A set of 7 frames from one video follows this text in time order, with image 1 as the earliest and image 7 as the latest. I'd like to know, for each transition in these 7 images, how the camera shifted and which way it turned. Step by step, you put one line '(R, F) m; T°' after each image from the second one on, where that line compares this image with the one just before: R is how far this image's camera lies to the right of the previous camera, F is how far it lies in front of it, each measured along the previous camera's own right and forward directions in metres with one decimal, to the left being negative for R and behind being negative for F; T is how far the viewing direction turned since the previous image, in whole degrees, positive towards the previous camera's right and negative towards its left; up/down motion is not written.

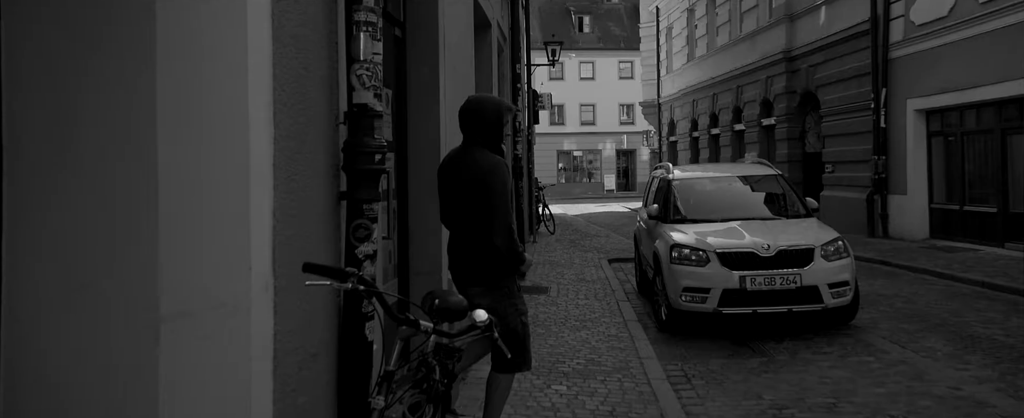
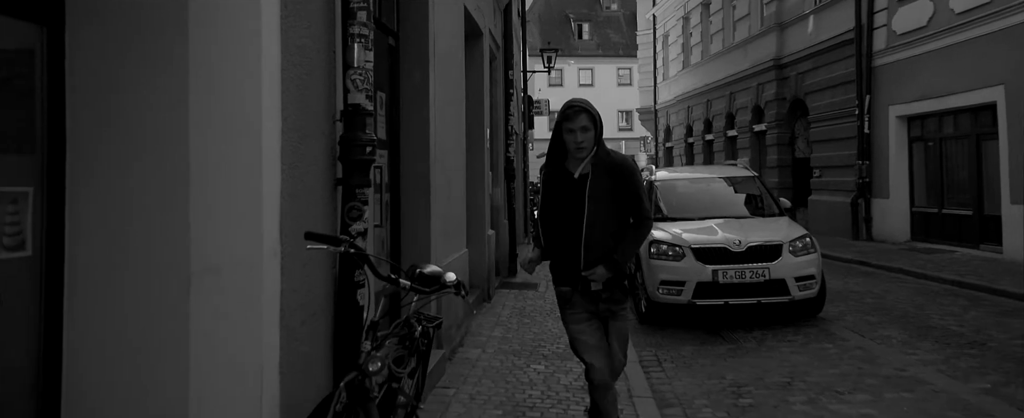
(+0.1, -0.5) m; 0°
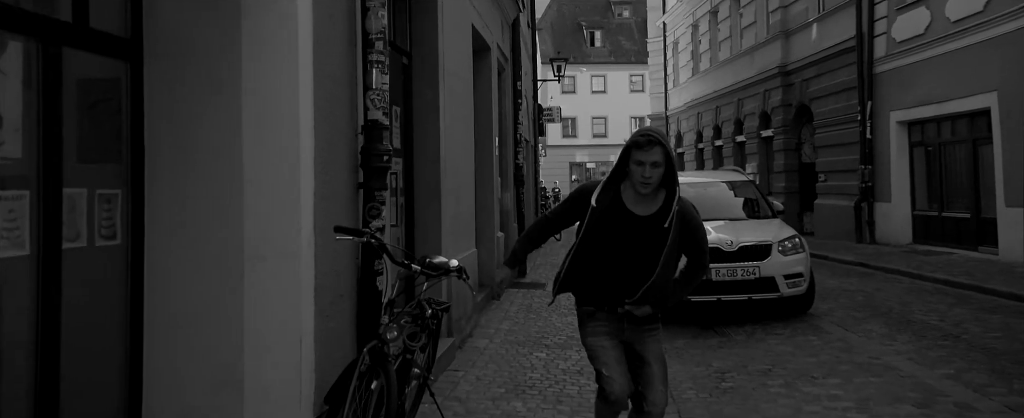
(+0.1, -0.6) m; -1°
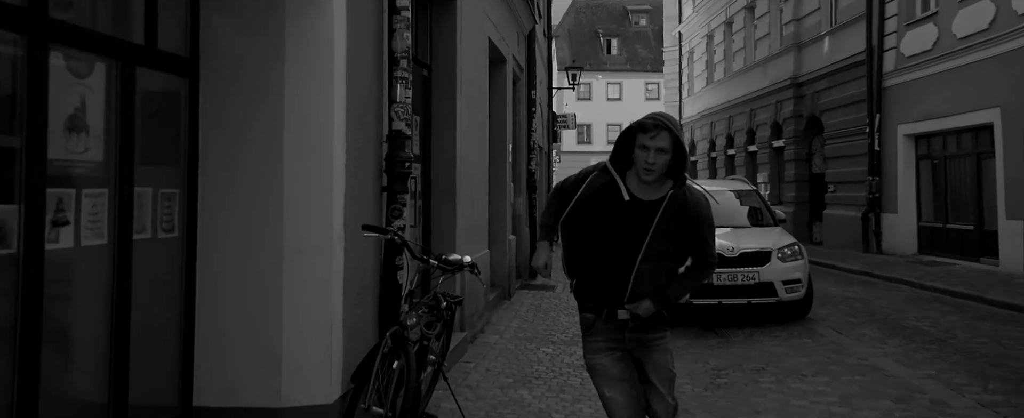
(0.0, -0.4) m; -1°
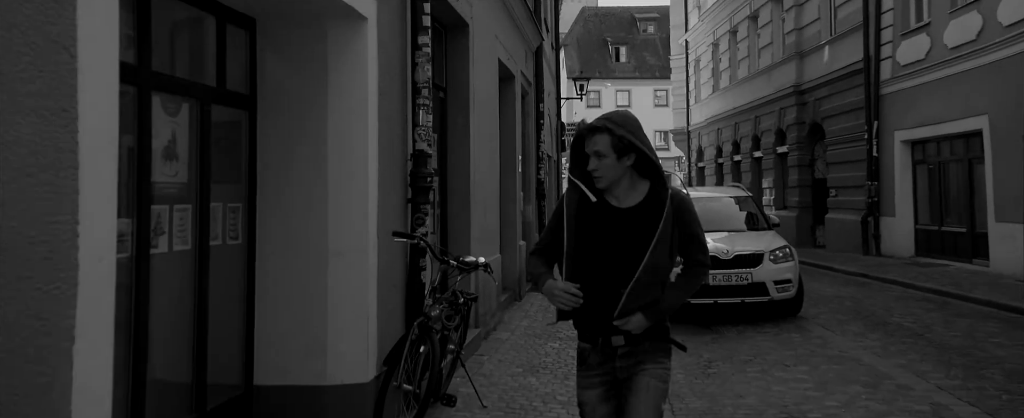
(0.0, -0.7) m; -1°
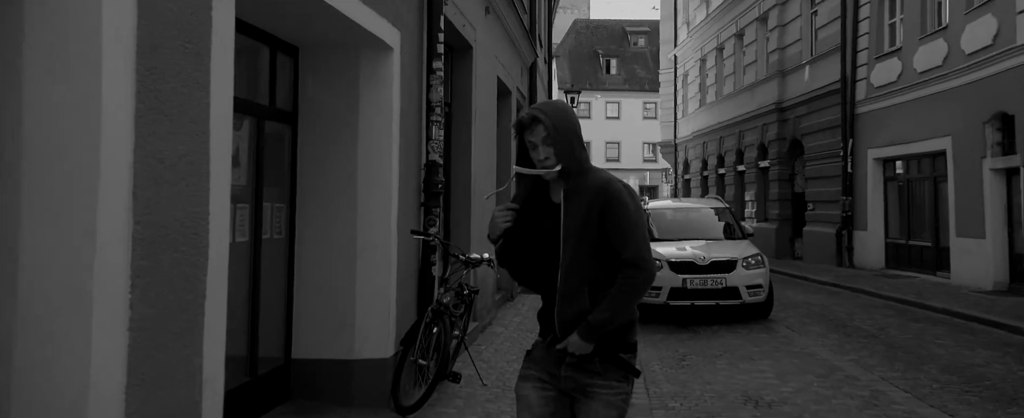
(-0.1, -0.8) m; +1°
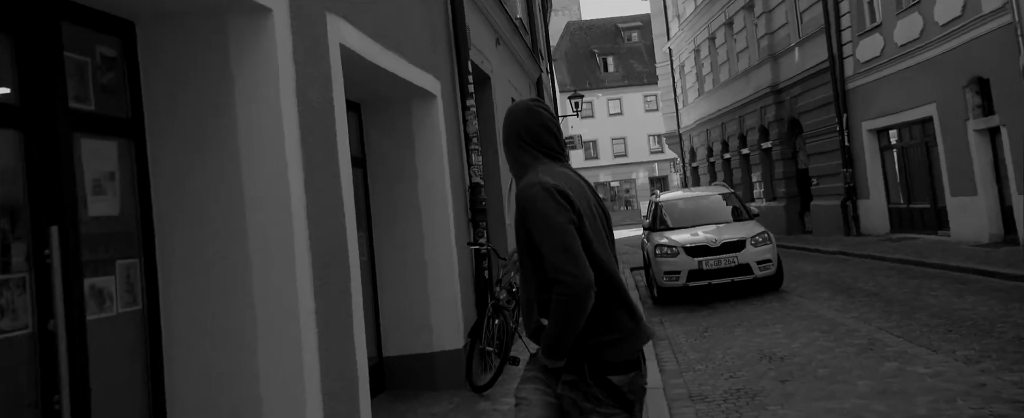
(-0.2, -1.1) m; -1°
